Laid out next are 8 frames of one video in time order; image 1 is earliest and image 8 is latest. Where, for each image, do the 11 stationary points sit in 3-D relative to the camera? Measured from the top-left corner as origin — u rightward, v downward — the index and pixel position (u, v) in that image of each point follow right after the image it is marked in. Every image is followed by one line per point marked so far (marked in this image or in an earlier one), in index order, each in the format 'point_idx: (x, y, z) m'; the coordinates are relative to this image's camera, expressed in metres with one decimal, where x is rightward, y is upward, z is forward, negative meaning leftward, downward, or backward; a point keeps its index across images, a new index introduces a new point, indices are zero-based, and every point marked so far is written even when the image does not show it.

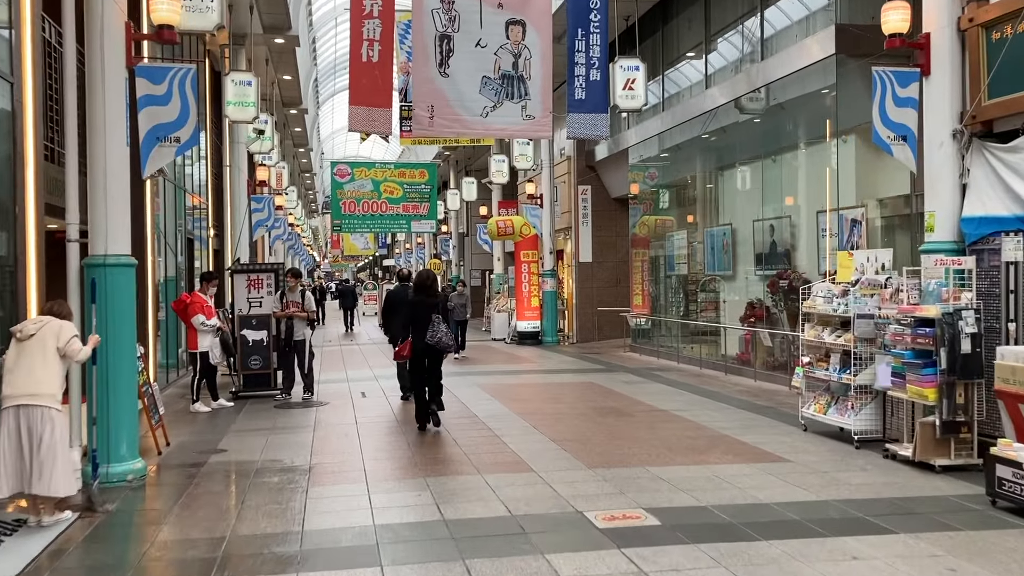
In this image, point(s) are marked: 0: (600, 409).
0: (+0.9, -1.2, +9.5) m
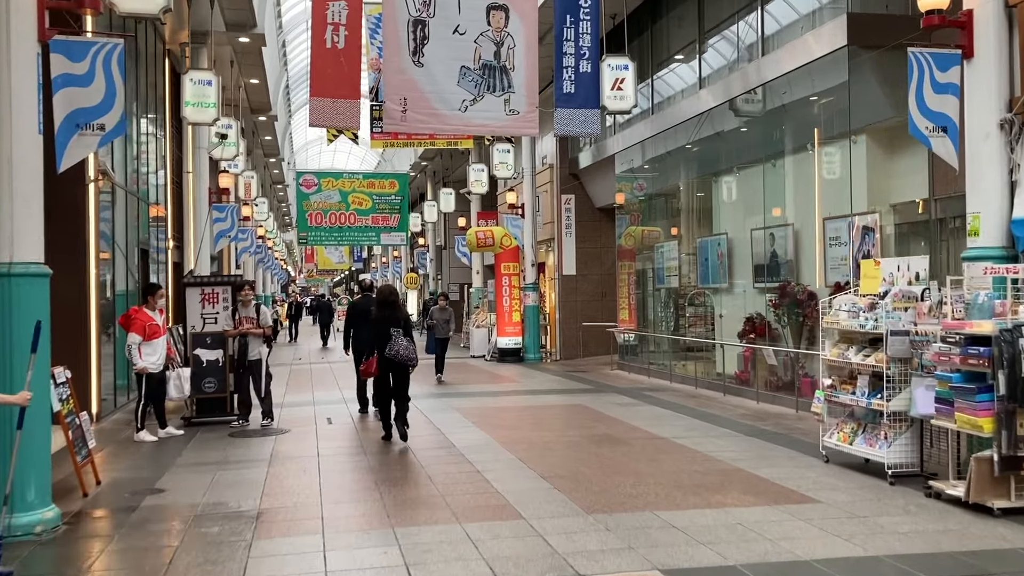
0: (+0.7, -1.3, +8.5) m
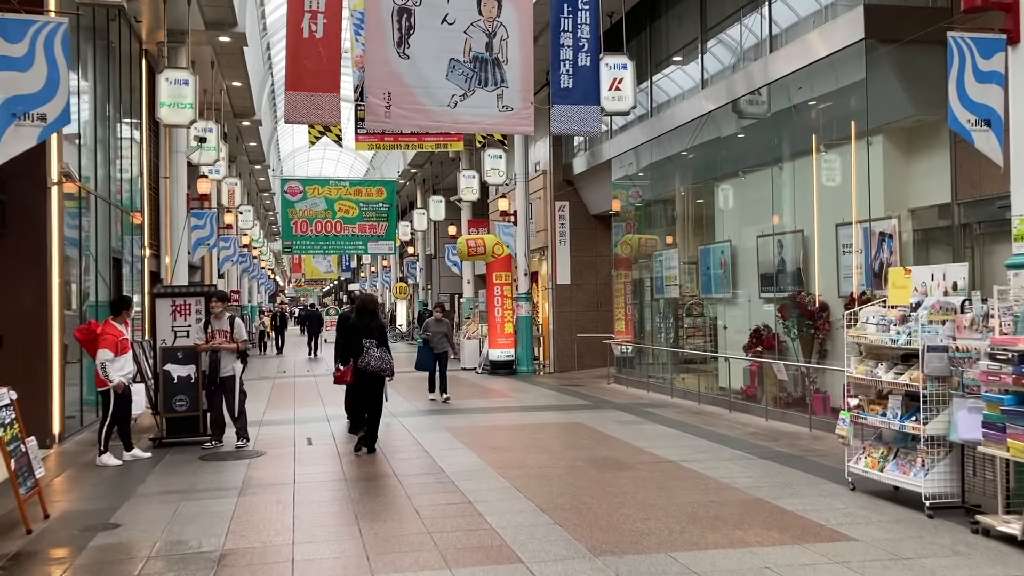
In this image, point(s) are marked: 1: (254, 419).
0: (+0.7, -1.4, +7.8) m
1: (-3.2, -1.6, +11.6) m
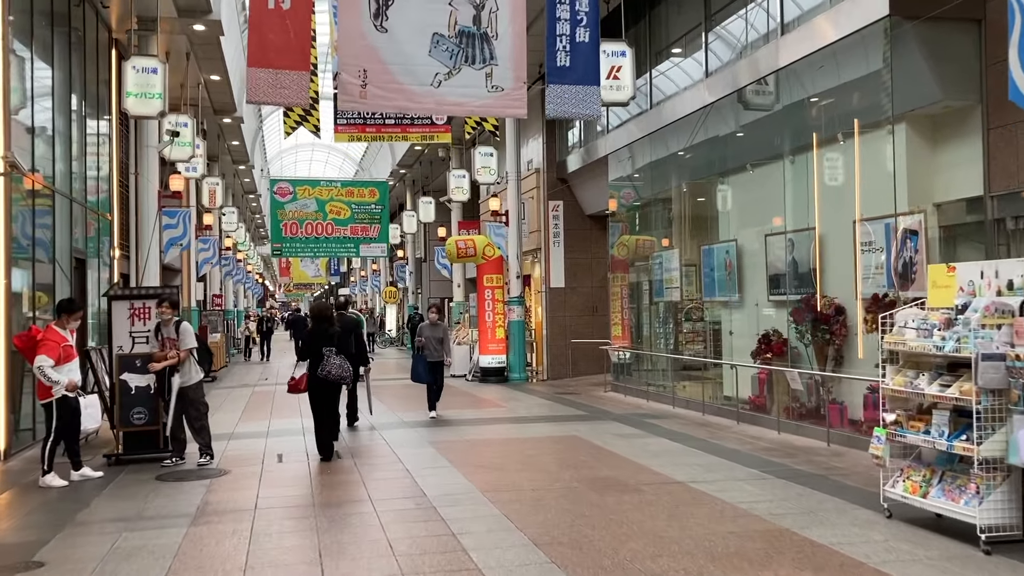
0: (+0.6, -1.4, +7.0) m
1: (-3.3, -1.7, +10.7) m
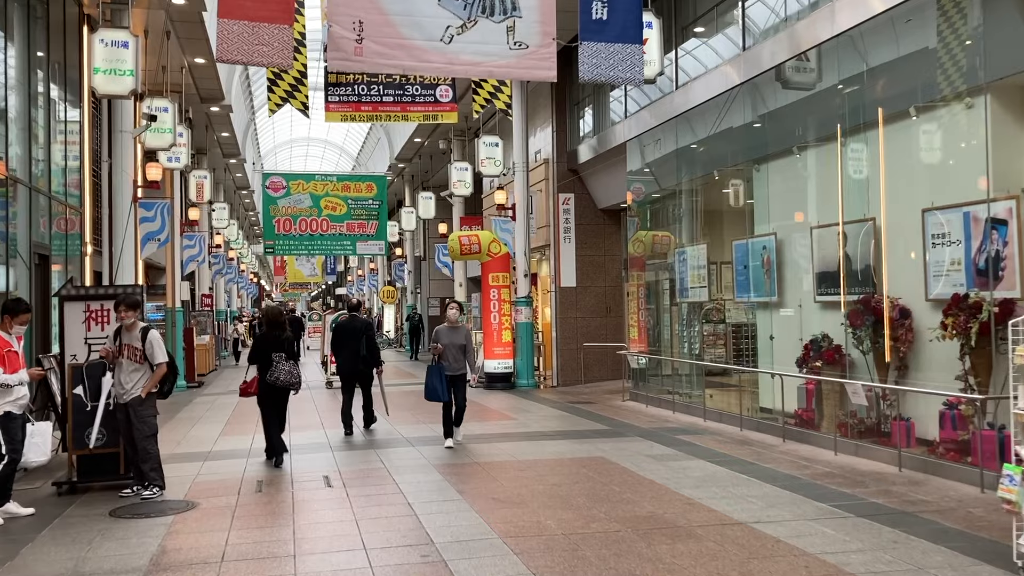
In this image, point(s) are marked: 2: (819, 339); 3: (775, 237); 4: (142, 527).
0: (+0.8, -1.4, +5.8) m
1: (-3.1, -1.7, +9.5) m
2: (+3.1, -0.5, +9.7) m
3: (+3.0, +0.6, +10.8) m
4: (-2.4, -1.5, +6.1) m
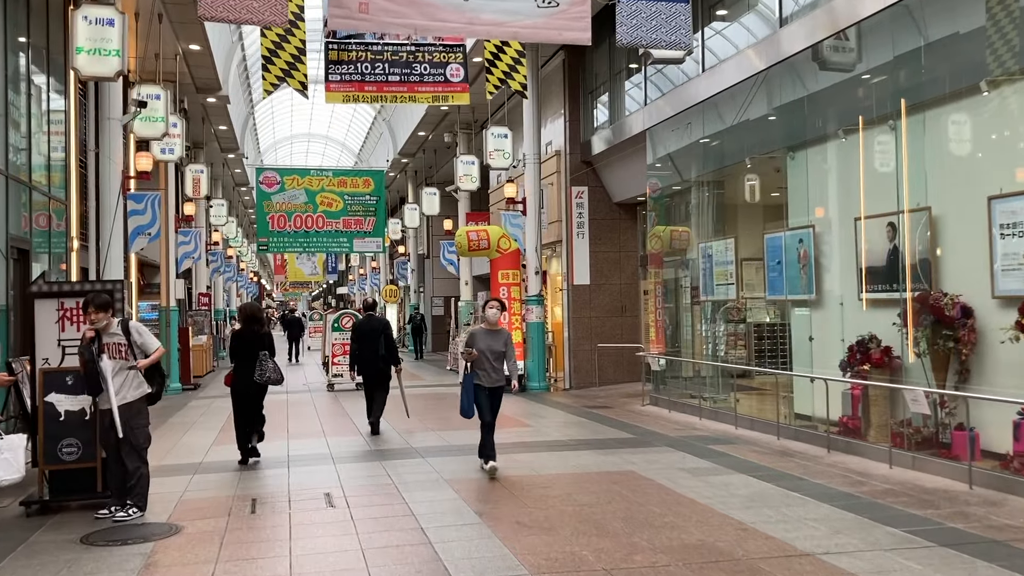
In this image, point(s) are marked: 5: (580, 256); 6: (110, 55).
0: (+0.9, -1.4, +5.0) m
1: (-3.0, -1.6, +8.7) m
2: (+3.3, -0.5, +8.9) m
3: (+3.2, +0.6, +10.0) m
4: (-2.2, -1.5, +5.3) m
5: (+1.2, +0.5, +15.8) m
6: (-4.3, +2.5, +10.0) m
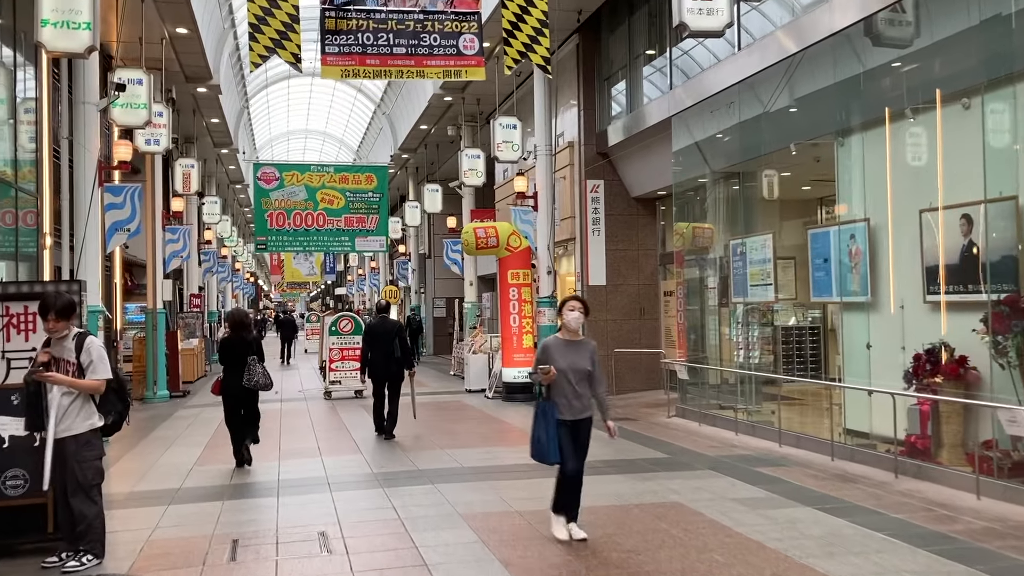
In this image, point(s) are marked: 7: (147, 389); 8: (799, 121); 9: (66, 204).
0: (+1.1, -1.4, +3.9) m
1: (-2.8, -1.6, +7.6) m
2: (+3.5, -0.5, +7.8) m
3: (+3.4, +0.6, +8.9) m
4: (-2.1, -1.5, +4.3) m
5: (+1.3, +0.5, +14.8) m
6: (-4.1, +2.5, +9.0) m
7: (-6.2, -1.7, +15.9) m
8: (+3.0, +1.8, +9.9) m
9: (-5.4, +1.0, +11.4) m
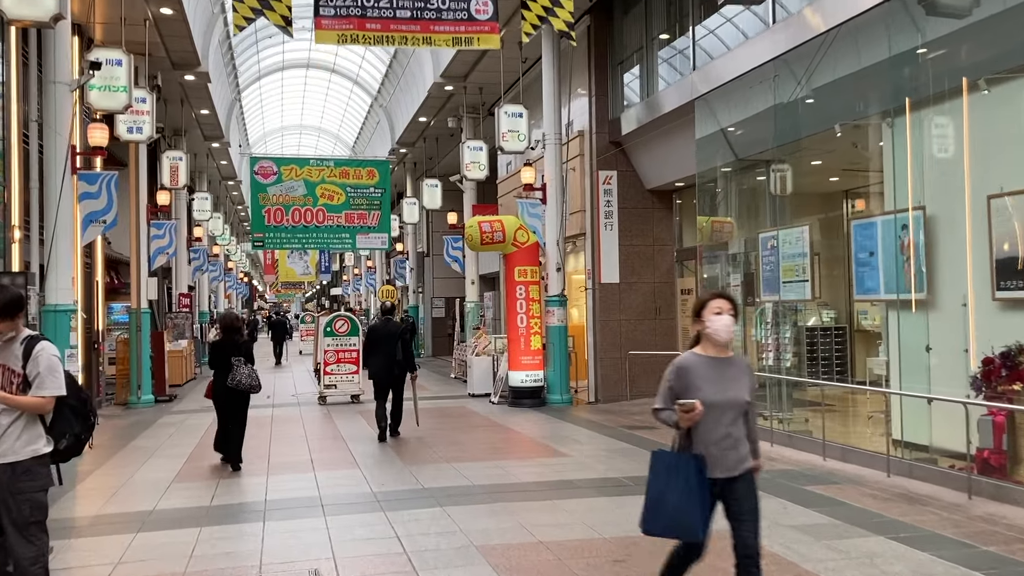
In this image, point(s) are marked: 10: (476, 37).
0: (+1.3, -1.4, +3.0) m
1: (-2.7, -1.6, +6.7) m
2: (+3.6, -0.5, +6.9) m
3: (+3.5, +0.6, +8.0) m
4: (-1.9, -1.5, +3.3) m
5: (+1.4, +0.6, +13.9) m
6: (-4.0, +2.5, +8.0) m
7: (-6.1, -1.7, +15.0) m
8: (+3.2, +1.8, +9.0) m
9: (-5.3, +1.1, +10.5) m
10: (-0.4, +2.2, +8.9) m
